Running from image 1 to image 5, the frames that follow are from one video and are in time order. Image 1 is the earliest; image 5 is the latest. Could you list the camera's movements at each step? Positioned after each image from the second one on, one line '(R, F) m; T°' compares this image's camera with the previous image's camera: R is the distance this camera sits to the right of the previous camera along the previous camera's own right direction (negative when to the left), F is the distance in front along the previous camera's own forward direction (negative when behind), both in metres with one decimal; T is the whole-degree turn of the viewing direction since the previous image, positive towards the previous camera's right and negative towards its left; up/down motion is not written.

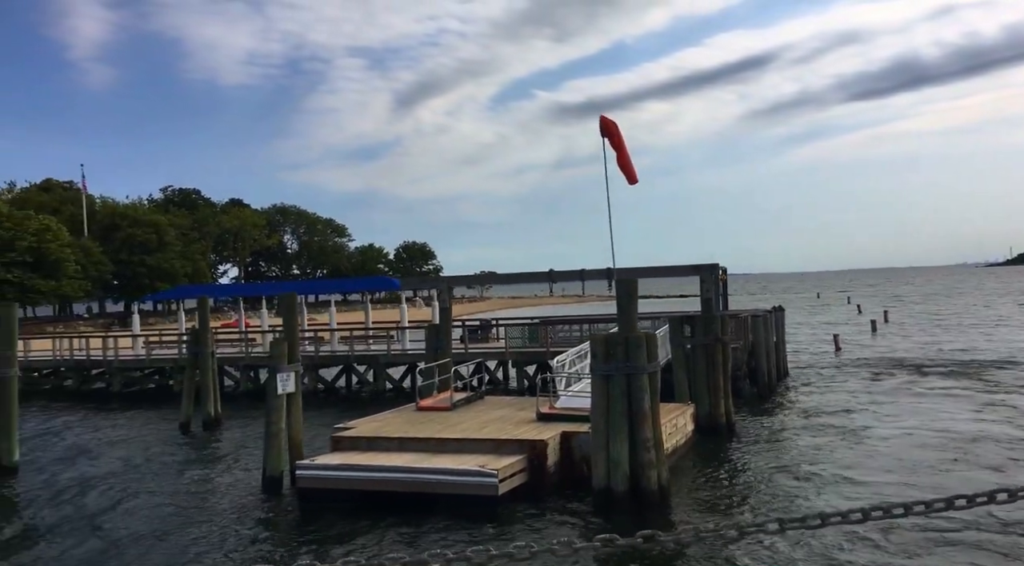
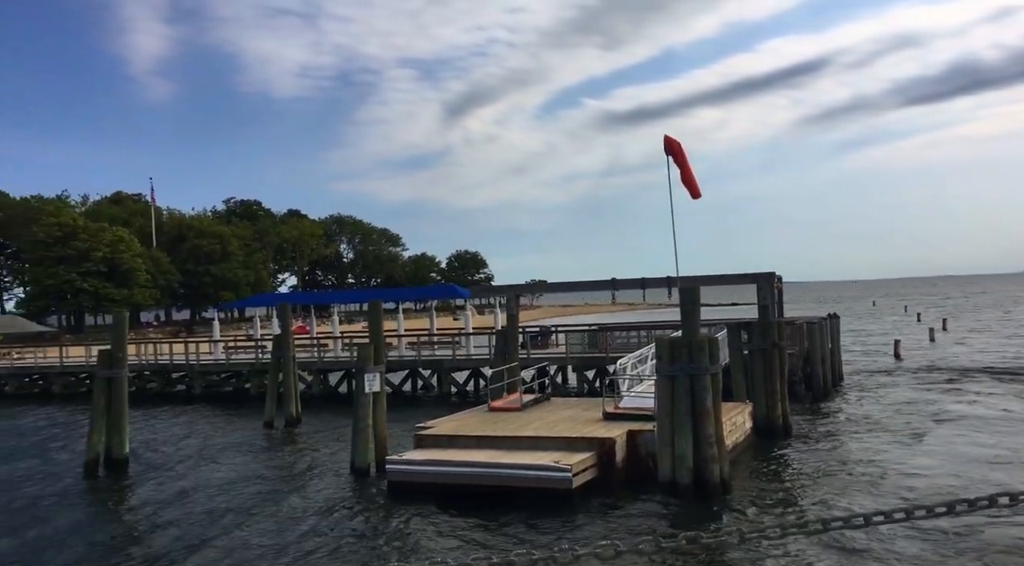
(-0.3, -1.0) m; -3°
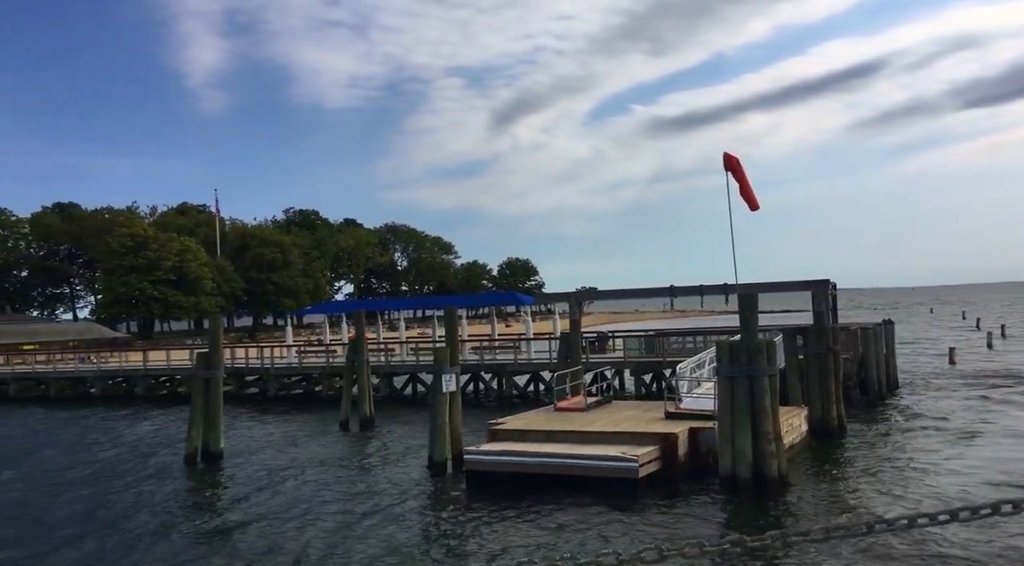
(-0.3, -1.0) m; -3°
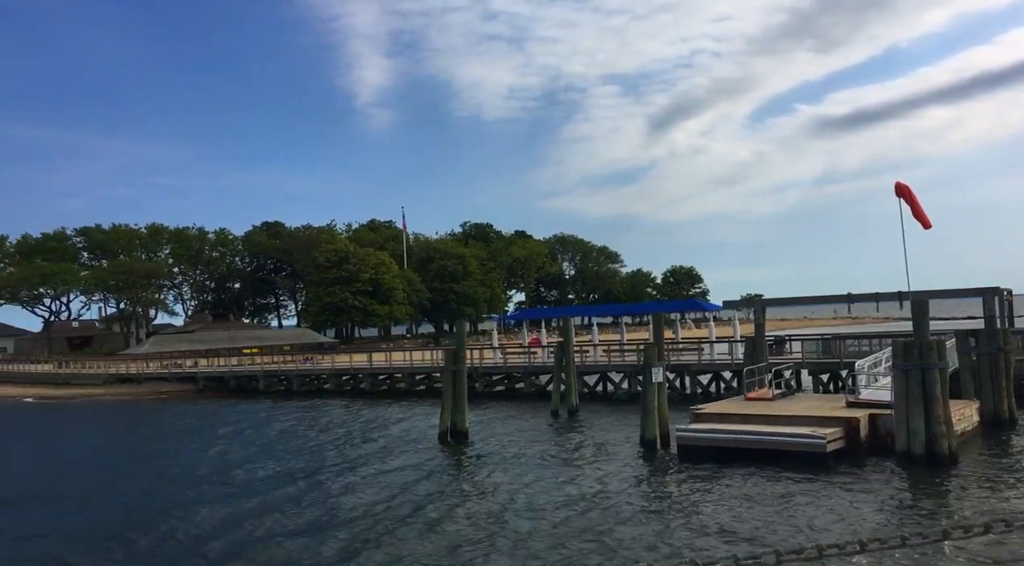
(-0.9, -3.6) m; -11°
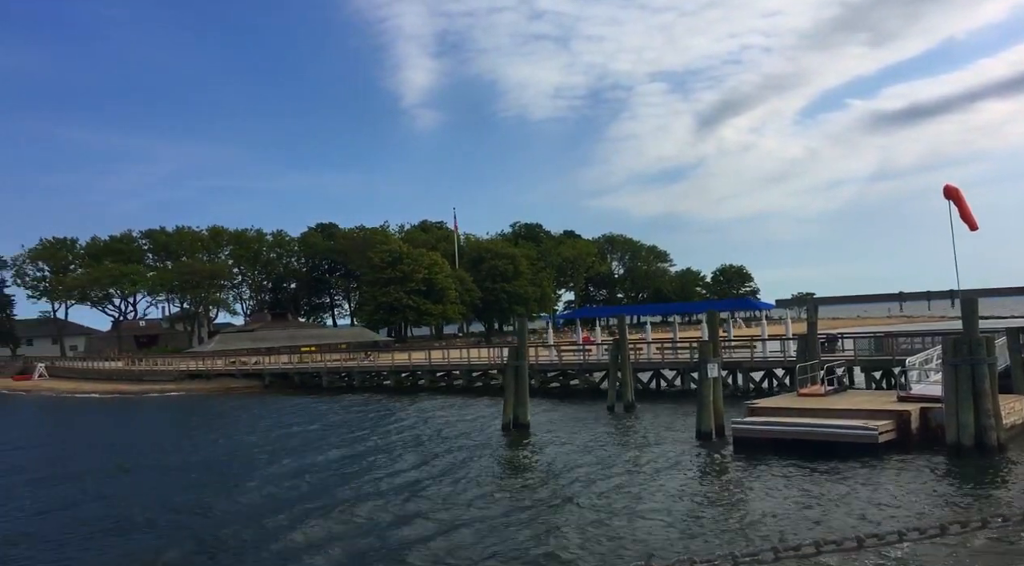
(-0.3, -1.1) m; -3°
